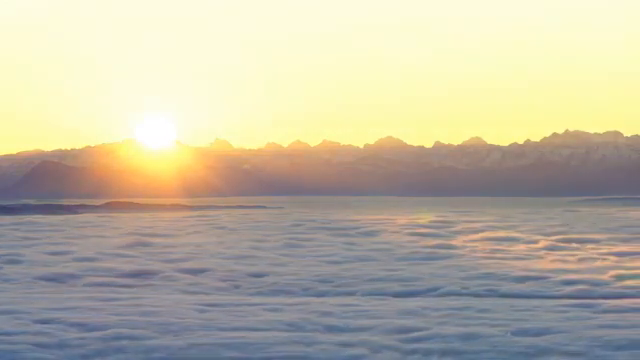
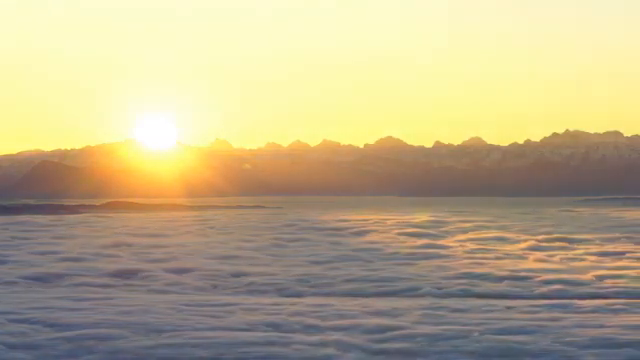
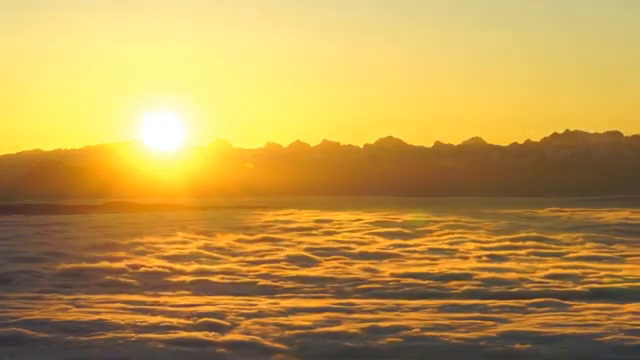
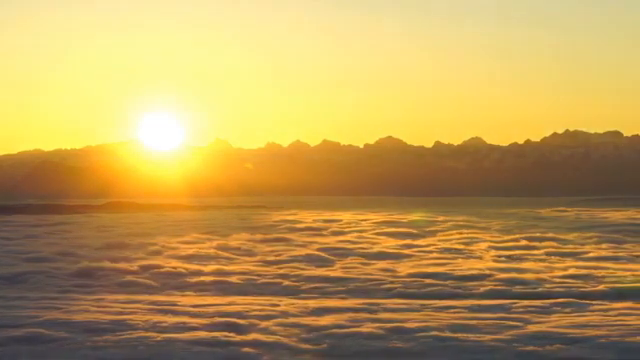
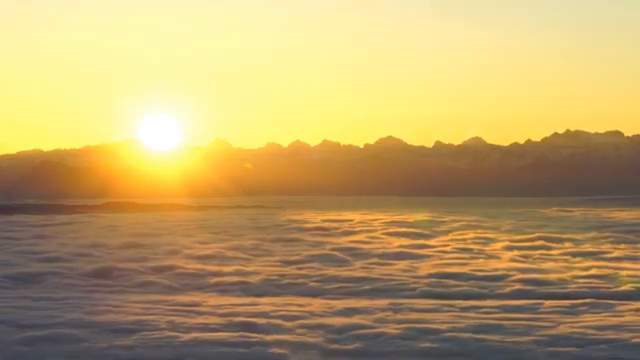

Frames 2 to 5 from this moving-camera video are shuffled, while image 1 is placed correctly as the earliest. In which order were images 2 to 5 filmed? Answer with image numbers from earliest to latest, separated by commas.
2, 5, 4, 3
